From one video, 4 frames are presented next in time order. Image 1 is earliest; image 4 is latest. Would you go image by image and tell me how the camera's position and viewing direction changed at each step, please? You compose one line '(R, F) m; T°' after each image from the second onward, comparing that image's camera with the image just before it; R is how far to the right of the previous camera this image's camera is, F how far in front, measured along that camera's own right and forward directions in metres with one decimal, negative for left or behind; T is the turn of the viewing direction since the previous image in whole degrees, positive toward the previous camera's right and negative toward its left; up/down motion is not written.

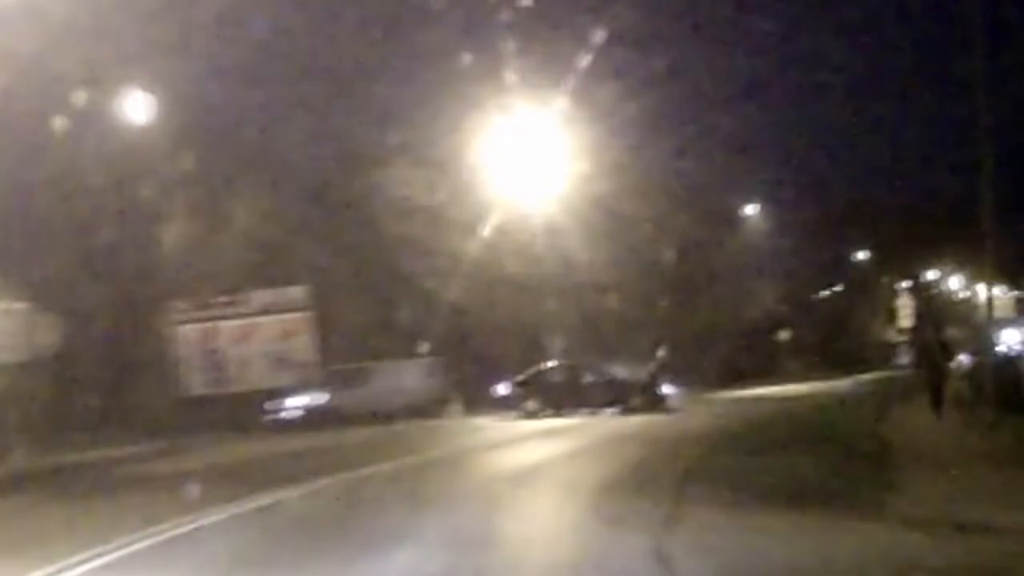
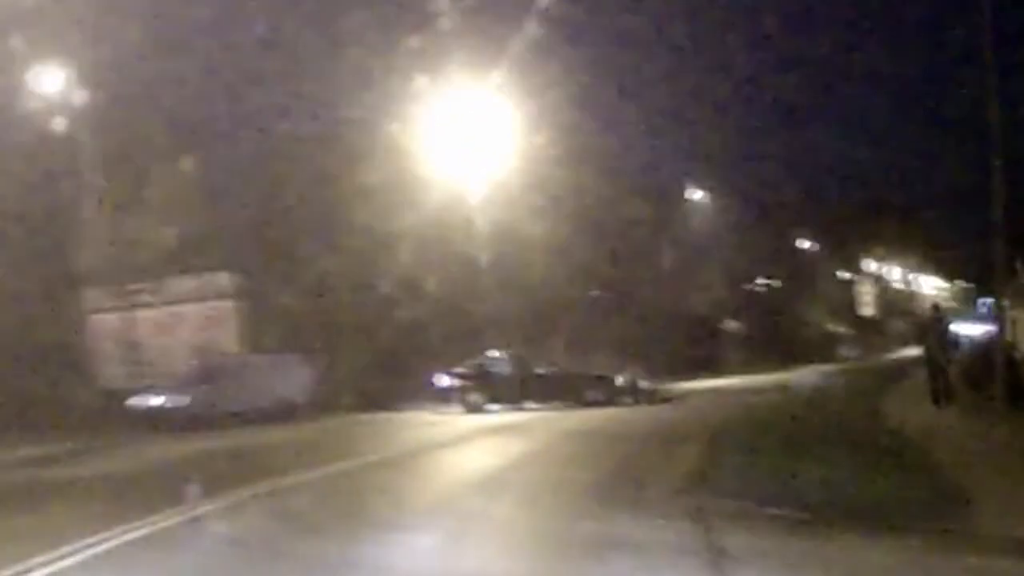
(-0.4, +3.3) m; +2°
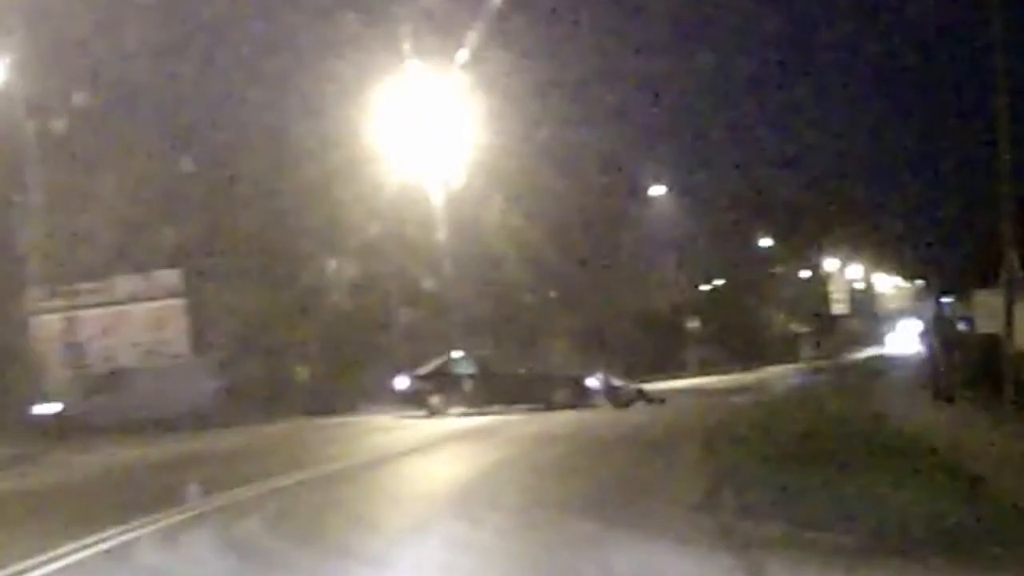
(-0.3, +2.5) m; +1°
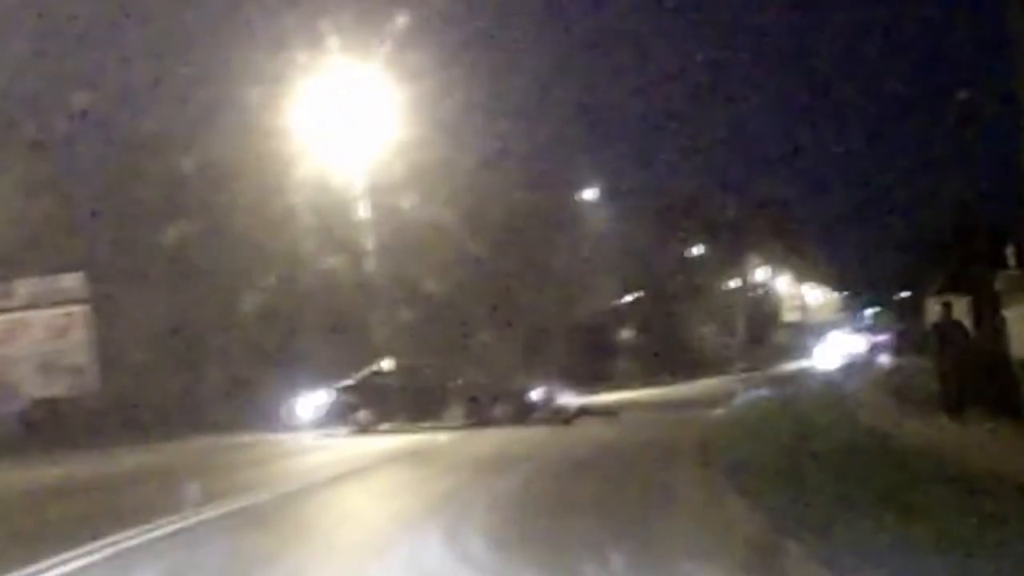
(-0.2, +4.1) m; +2°
